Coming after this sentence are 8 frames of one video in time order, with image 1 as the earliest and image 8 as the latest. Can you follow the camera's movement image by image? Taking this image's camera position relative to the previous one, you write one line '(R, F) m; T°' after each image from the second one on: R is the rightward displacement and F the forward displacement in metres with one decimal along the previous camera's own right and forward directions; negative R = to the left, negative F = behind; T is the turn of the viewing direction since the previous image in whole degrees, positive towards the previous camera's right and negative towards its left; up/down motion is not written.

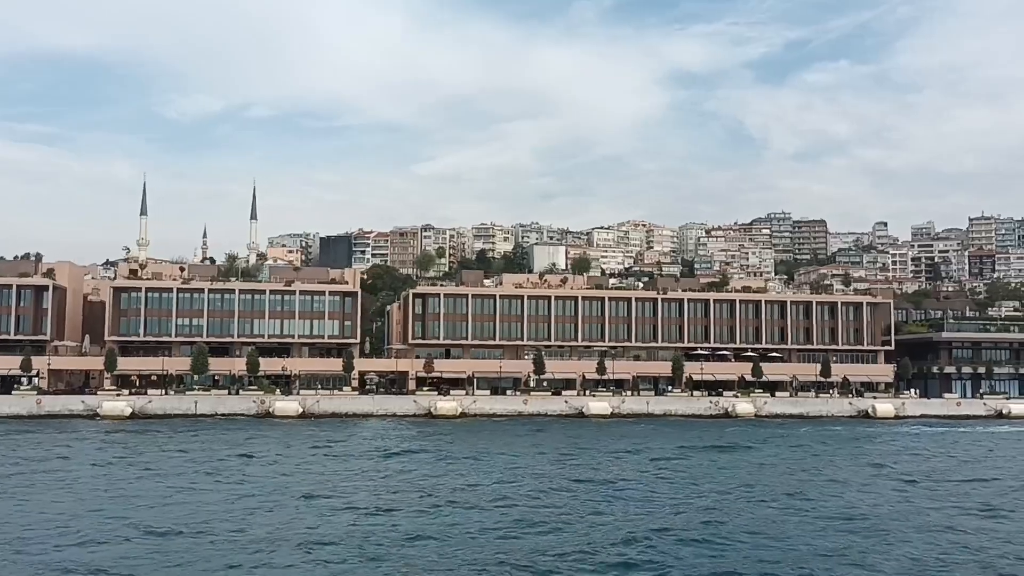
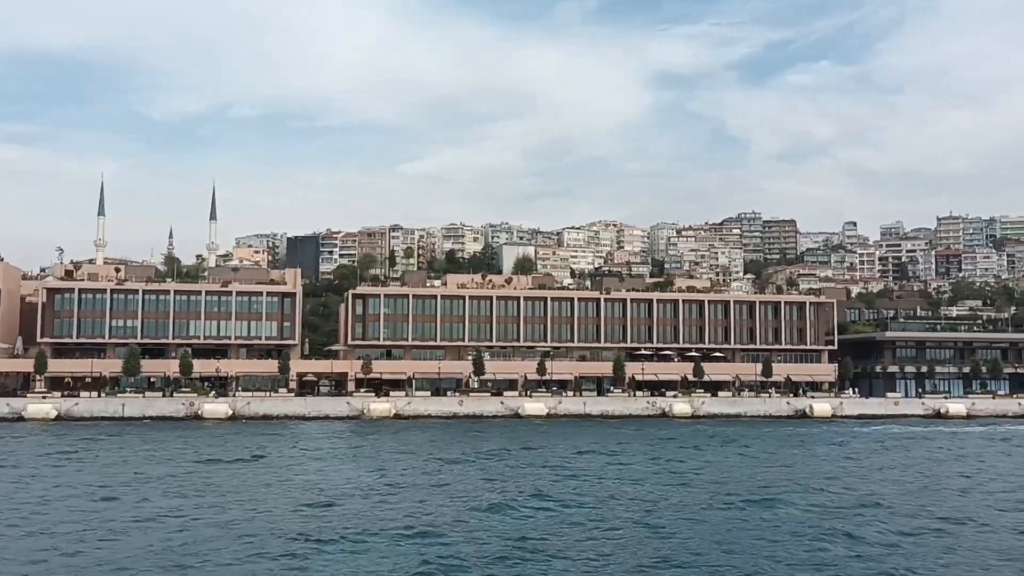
(+5.0, +0.7) m; +1°
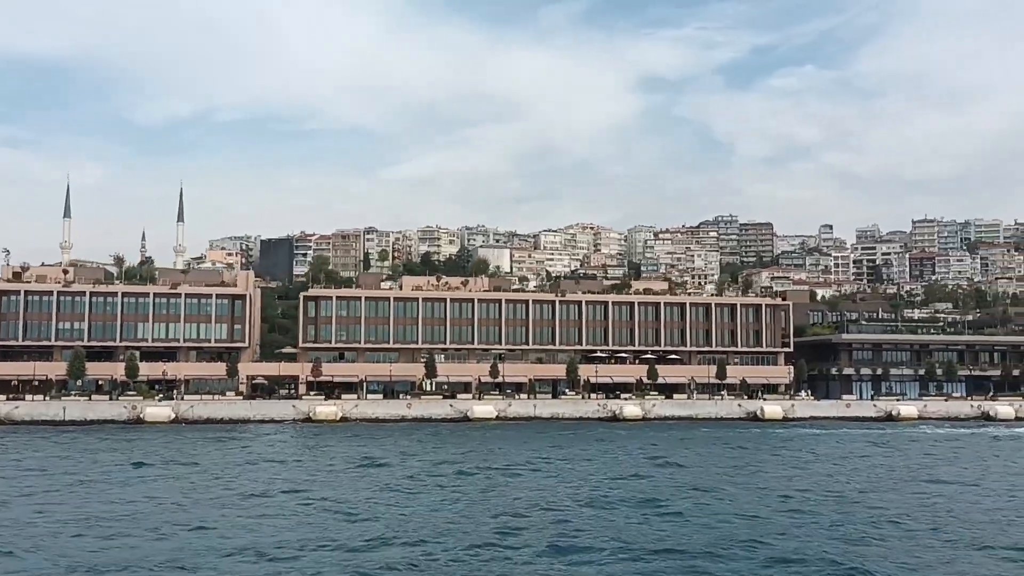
(+3.8, +0.7) m; +1°
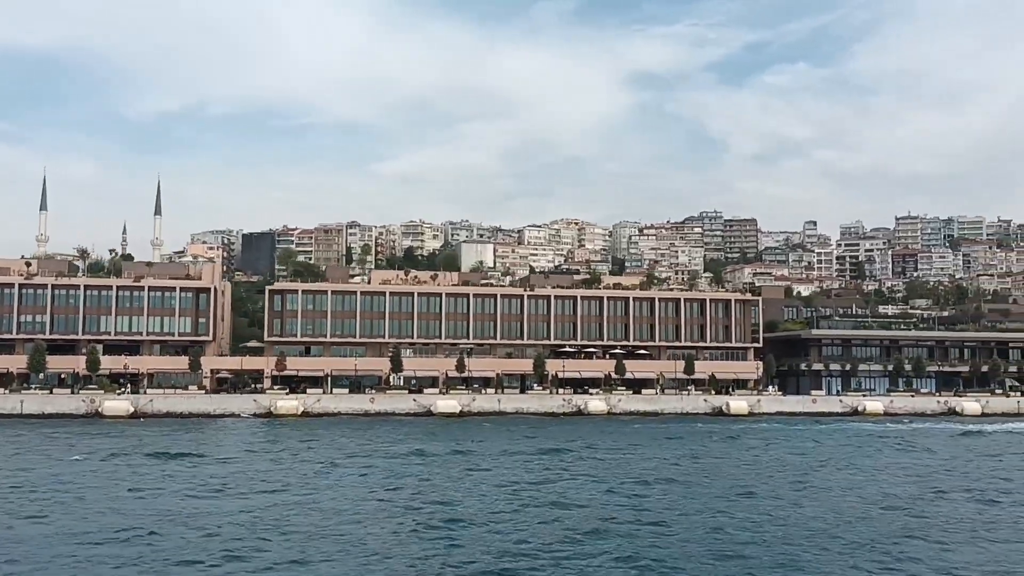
(+2.7, +0.6) m; +1°
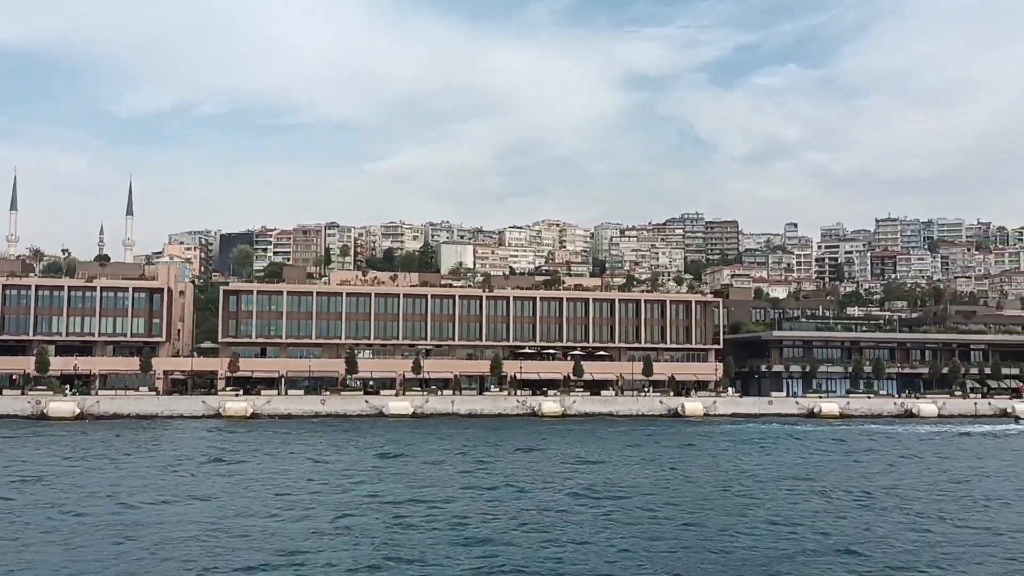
(+3.8, +0.6) m; +1°
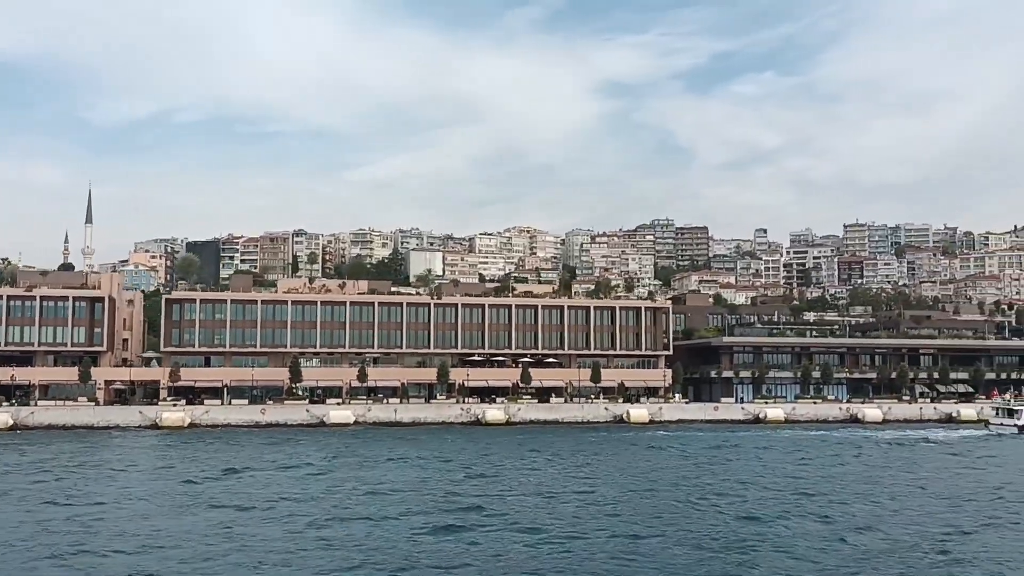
(+3.8, +0.4) m; +1°
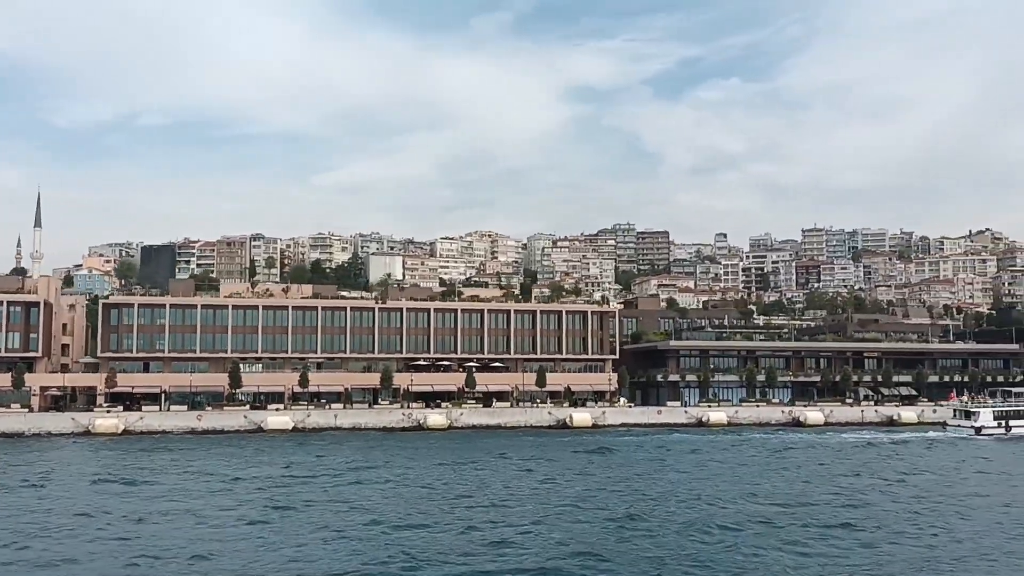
(+2.7, +0.5) m; +2°
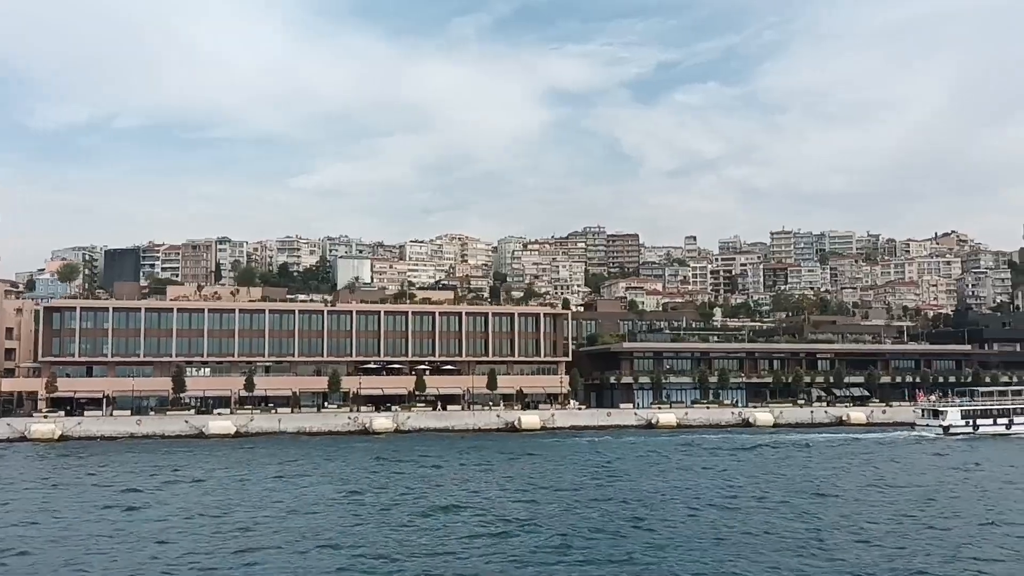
(+3.1, +0.7) m; +1°
